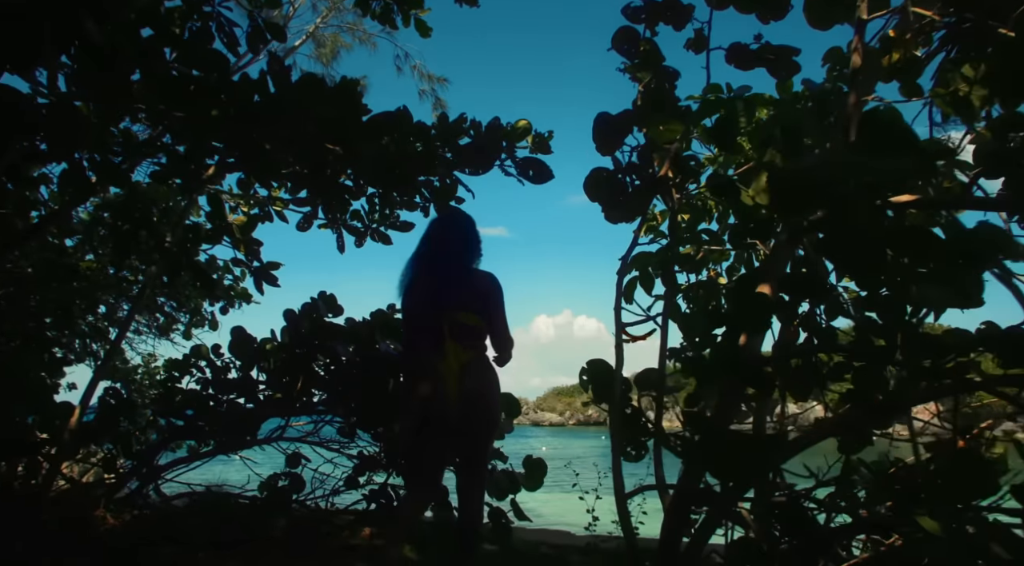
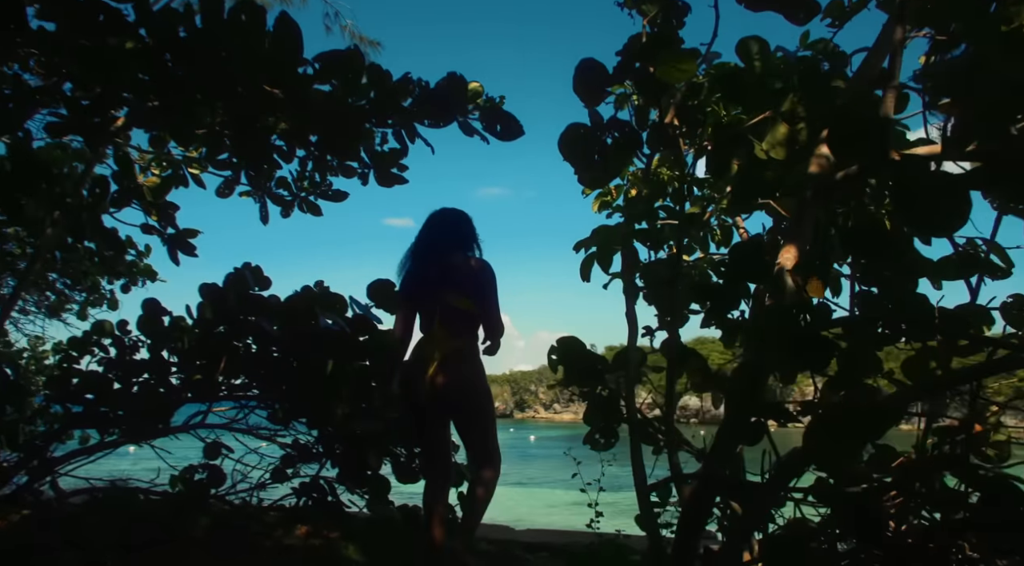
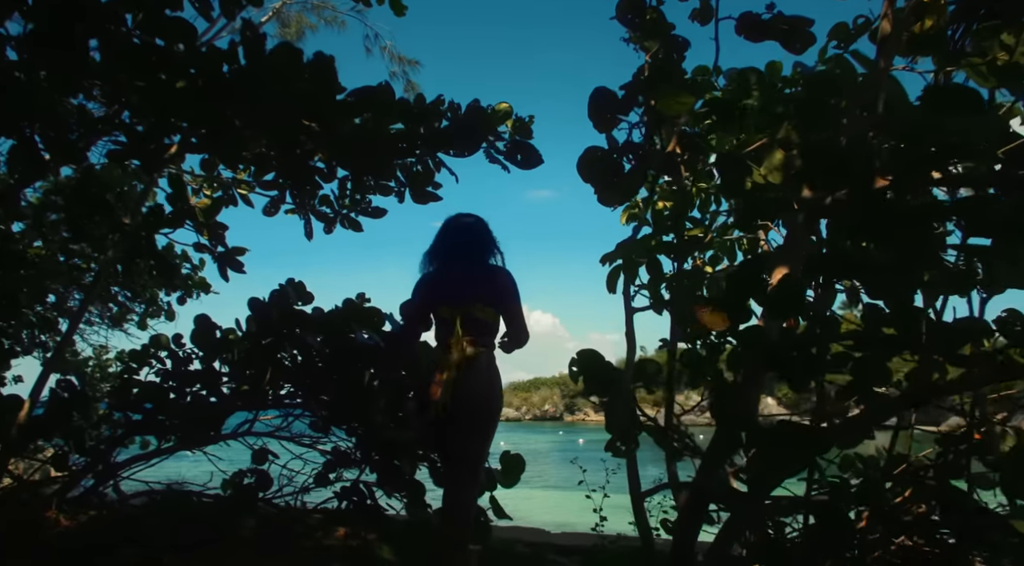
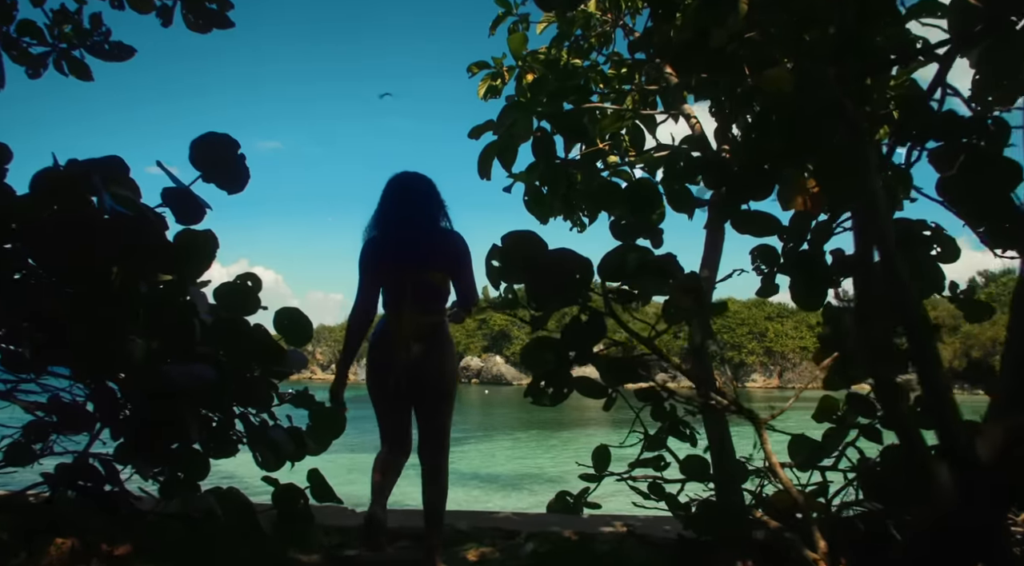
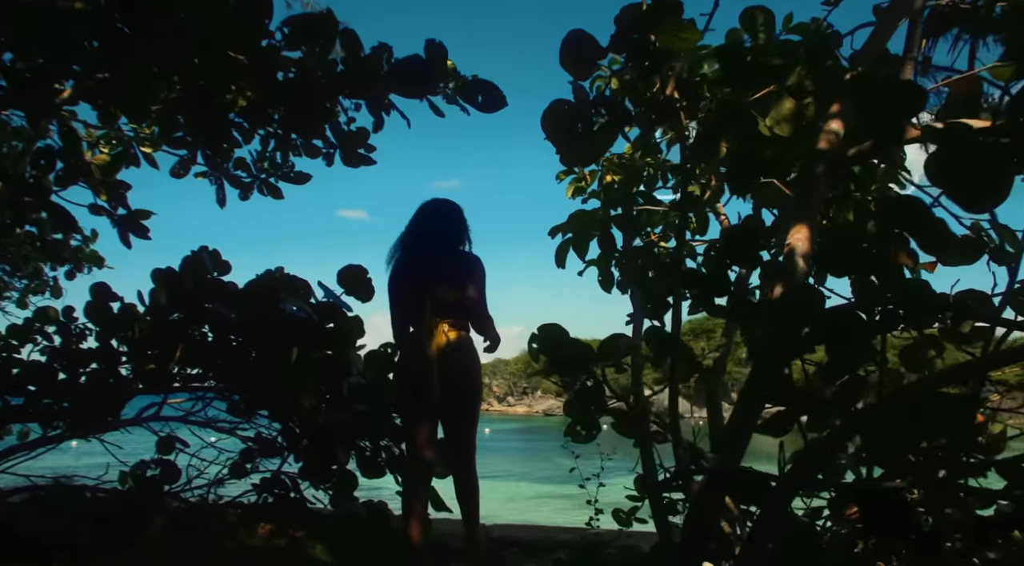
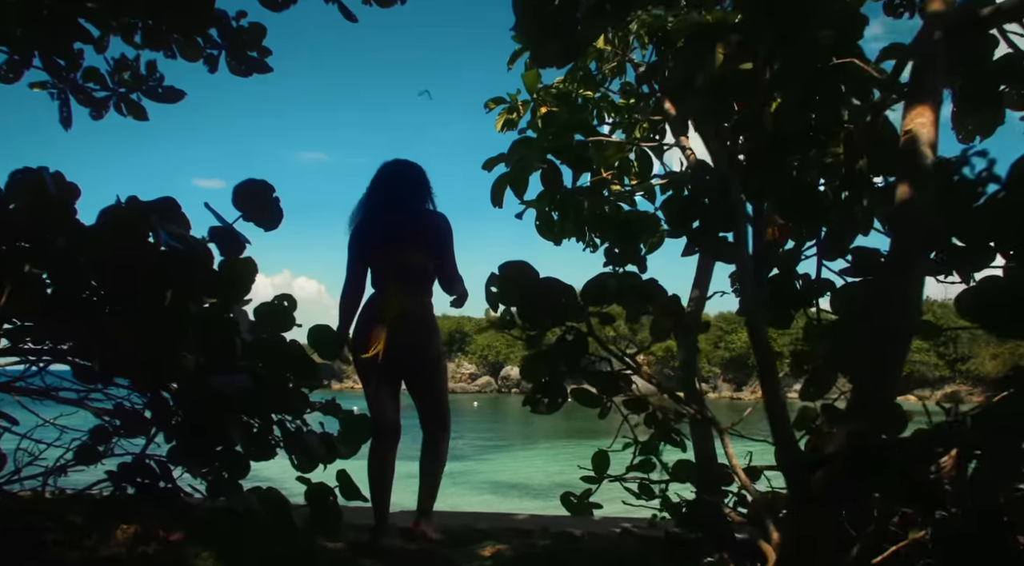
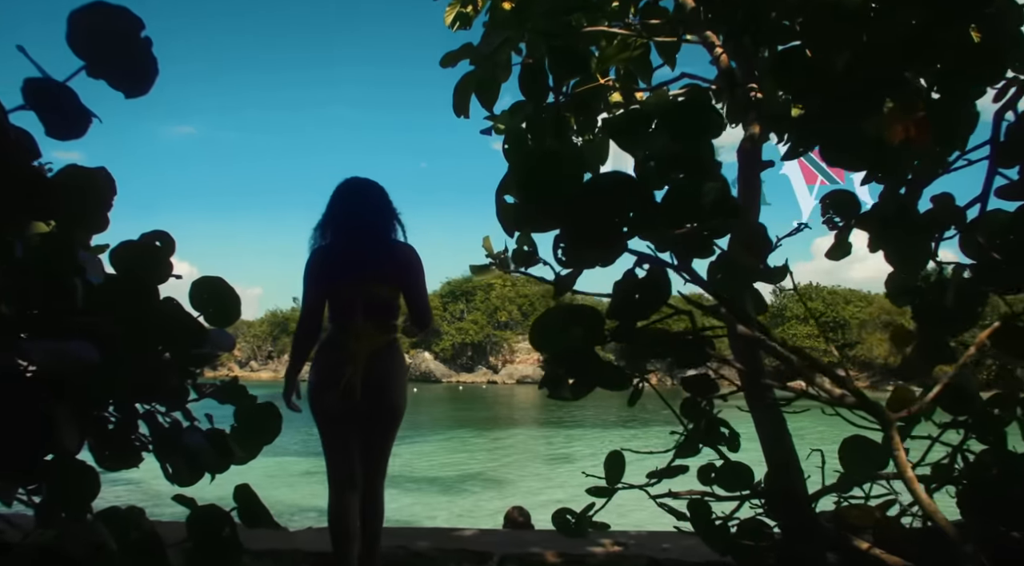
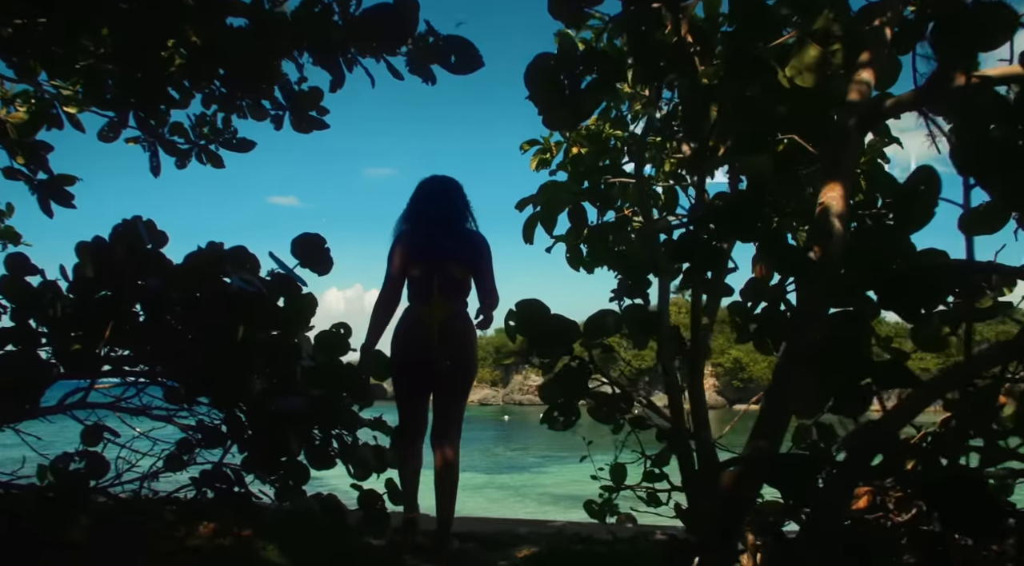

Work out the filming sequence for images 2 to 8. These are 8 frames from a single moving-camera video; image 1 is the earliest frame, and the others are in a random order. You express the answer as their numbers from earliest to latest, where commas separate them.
3, 2, 5, 8, 6, 4, 7
